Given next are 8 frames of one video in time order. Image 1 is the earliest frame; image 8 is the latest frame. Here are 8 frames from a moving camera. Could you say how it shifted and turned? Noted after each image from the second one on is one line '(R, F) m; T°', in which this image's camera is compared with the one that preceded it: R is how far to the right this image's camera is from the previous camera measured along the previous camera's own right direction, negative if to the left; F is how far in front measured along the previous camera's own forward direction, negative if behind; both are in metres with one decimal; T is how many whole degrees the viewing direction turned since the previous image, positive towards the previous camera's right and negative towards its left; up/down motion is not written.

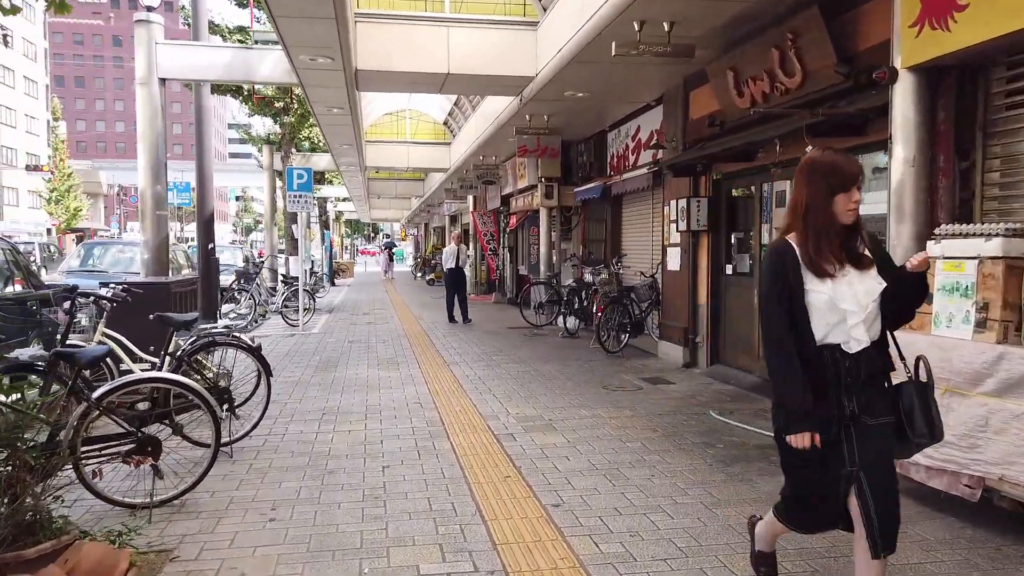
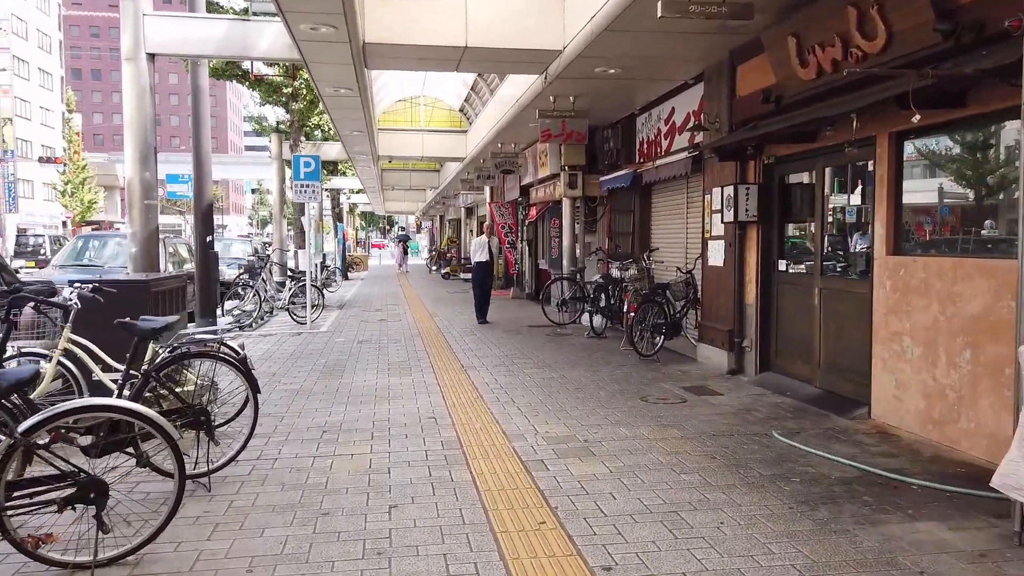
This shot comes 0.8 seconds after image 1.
(-0.1, +0.9) m; -1°
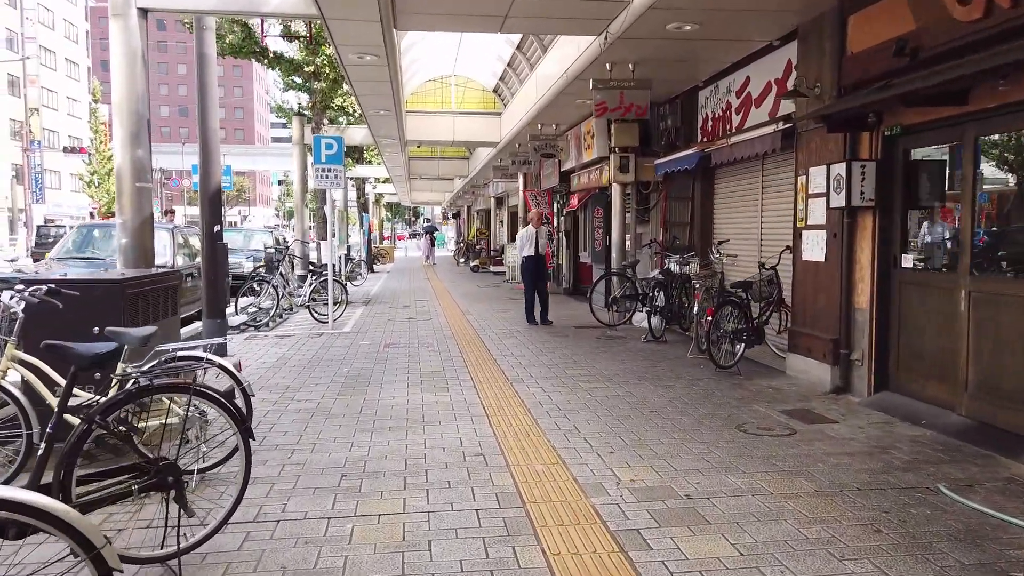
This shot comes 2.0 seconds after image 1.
(-0.3, +1.3) m; -2°
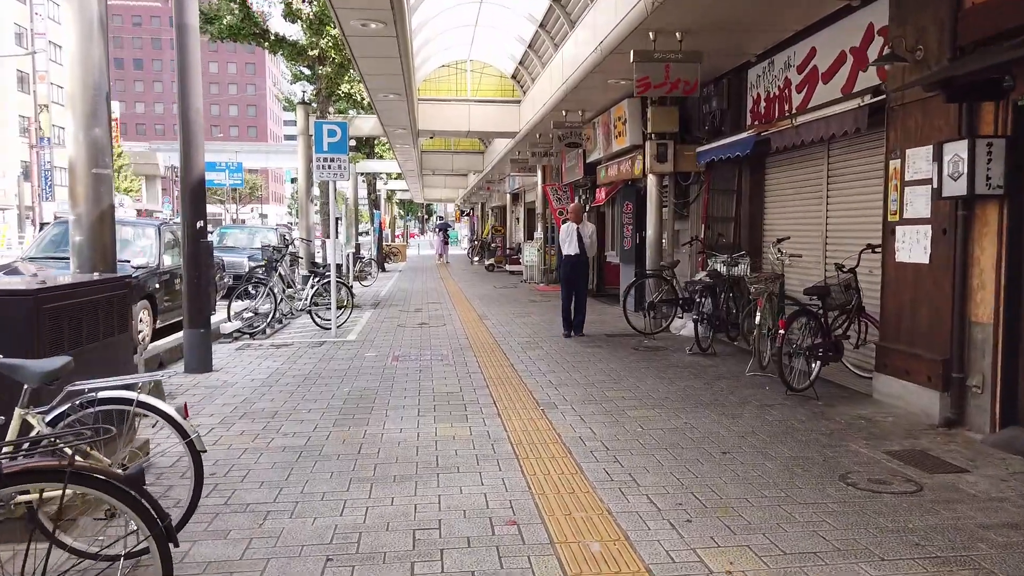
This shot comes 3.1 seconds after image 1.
(-0.1, +1.2) m; -1°
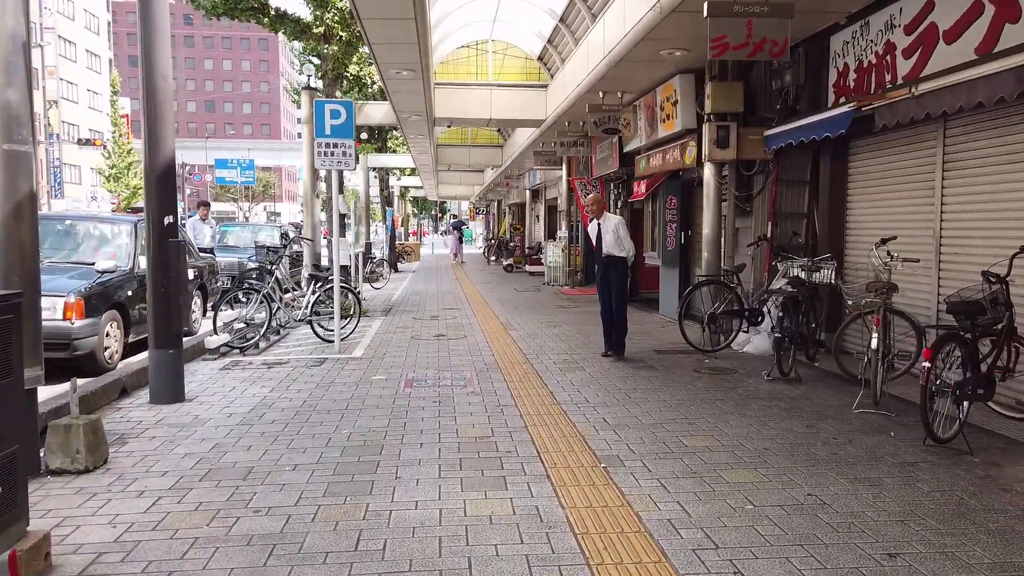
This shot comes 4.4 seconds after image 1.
(-0.2, +1.5) m; -1°
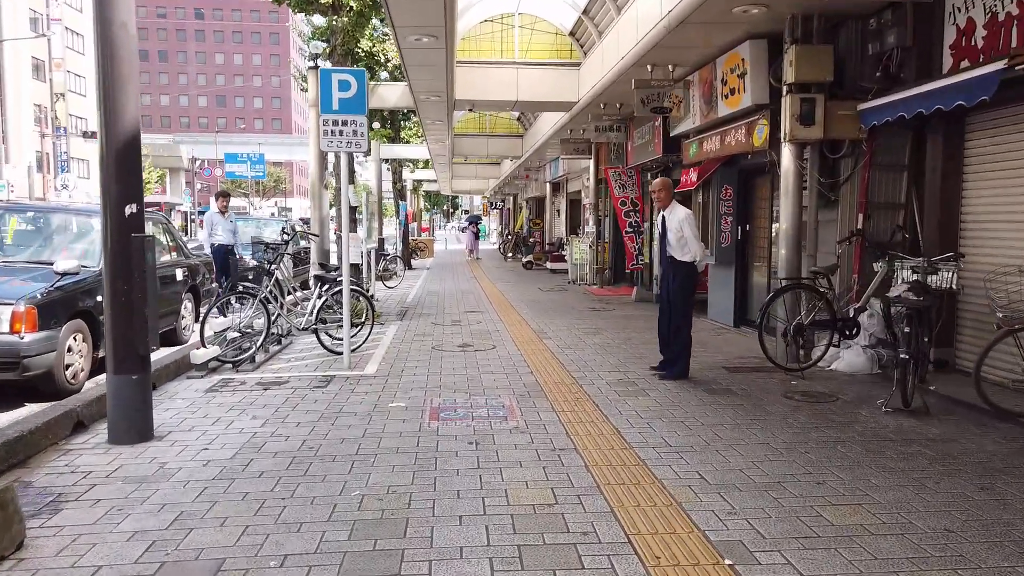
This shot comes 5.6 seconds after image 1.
(-0.3, +1.3) m; -1°
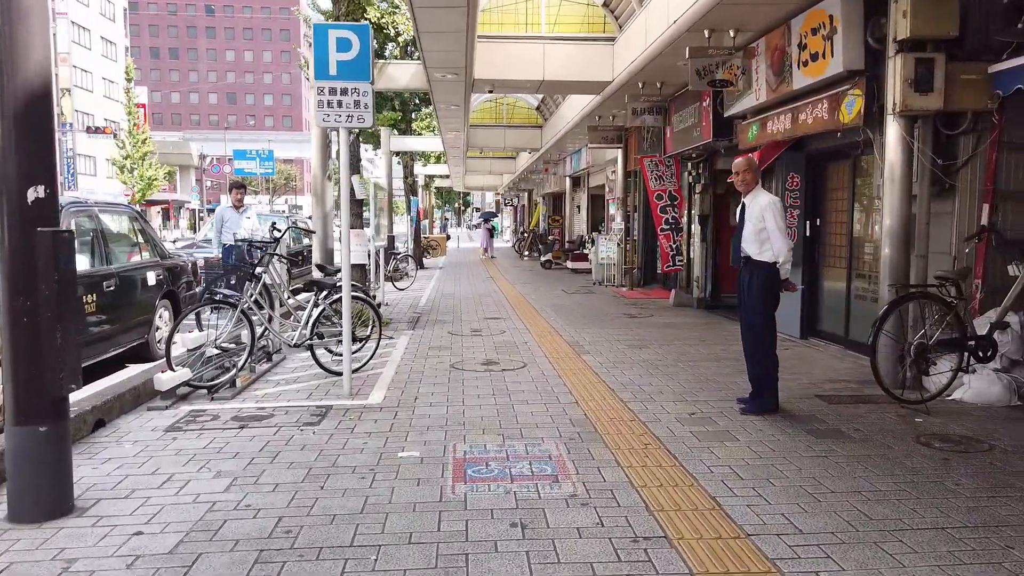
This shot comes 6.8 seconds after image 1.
(-0.2, +1.4) m; -1°
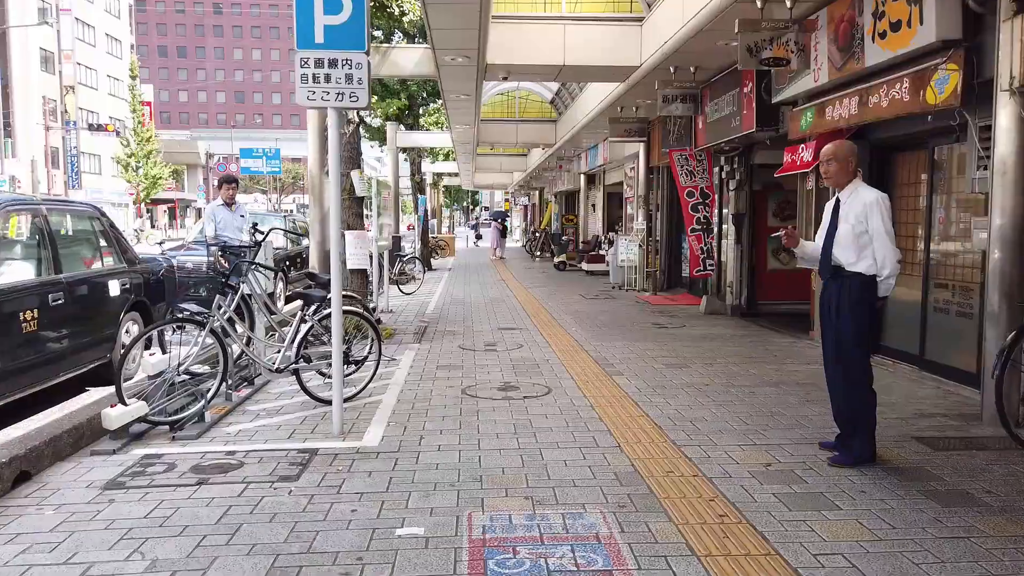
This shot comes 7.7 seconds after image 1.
(-0.1, +1.1) m; -1°
